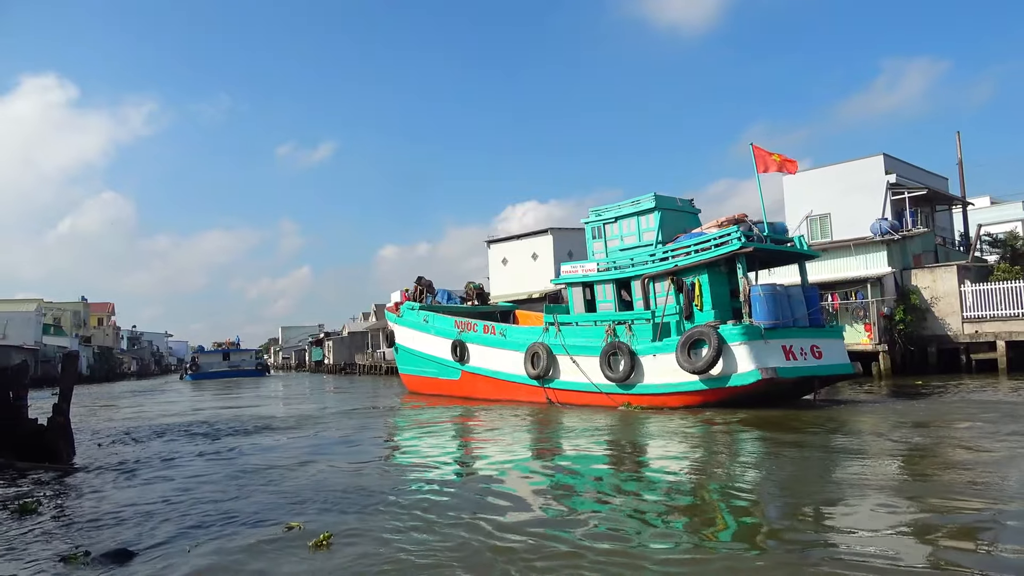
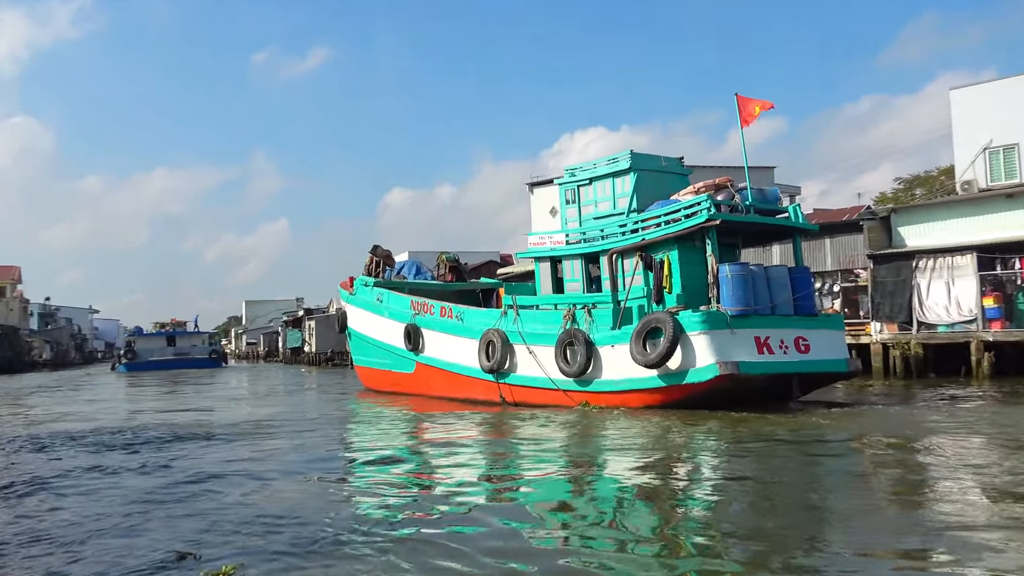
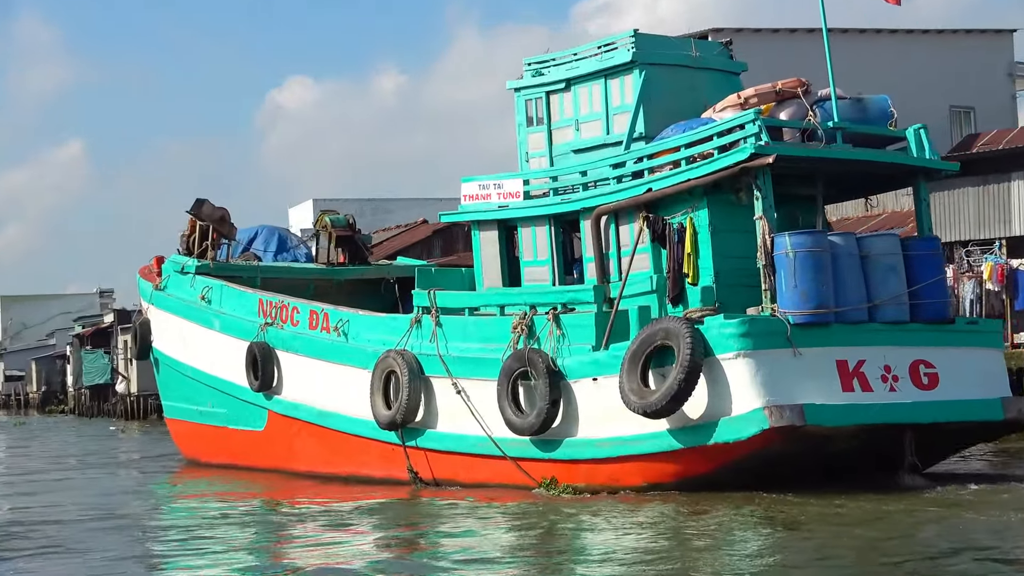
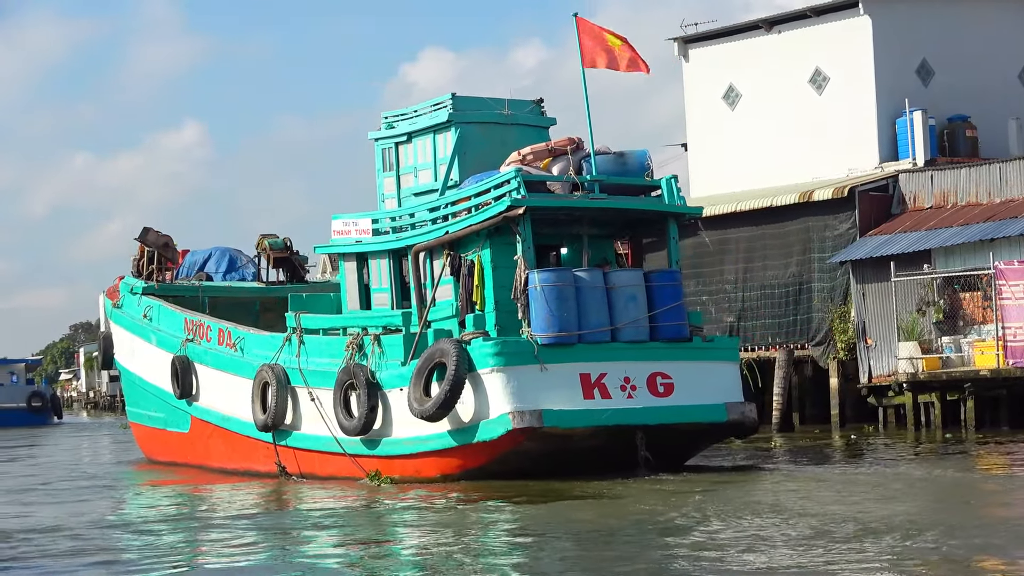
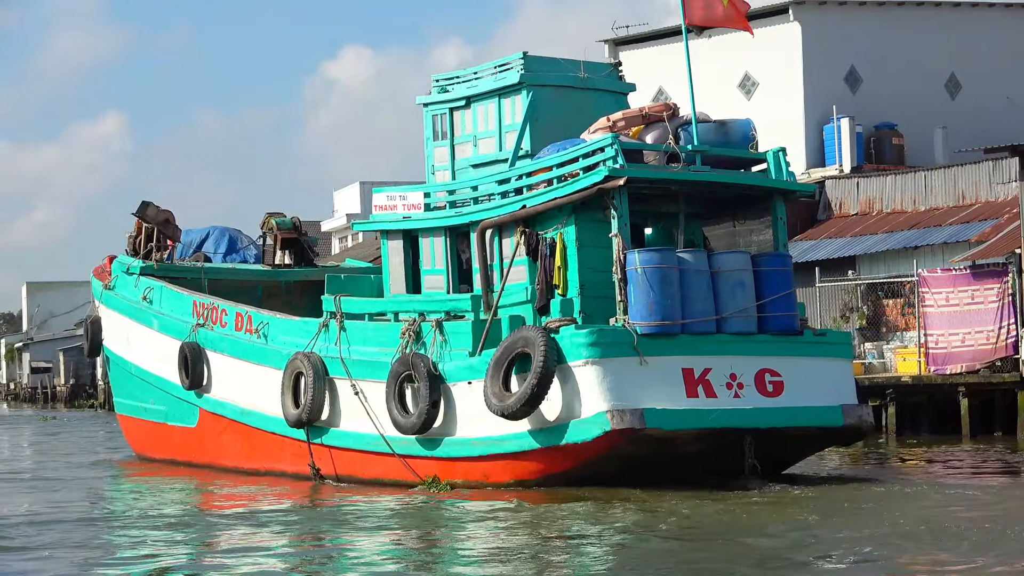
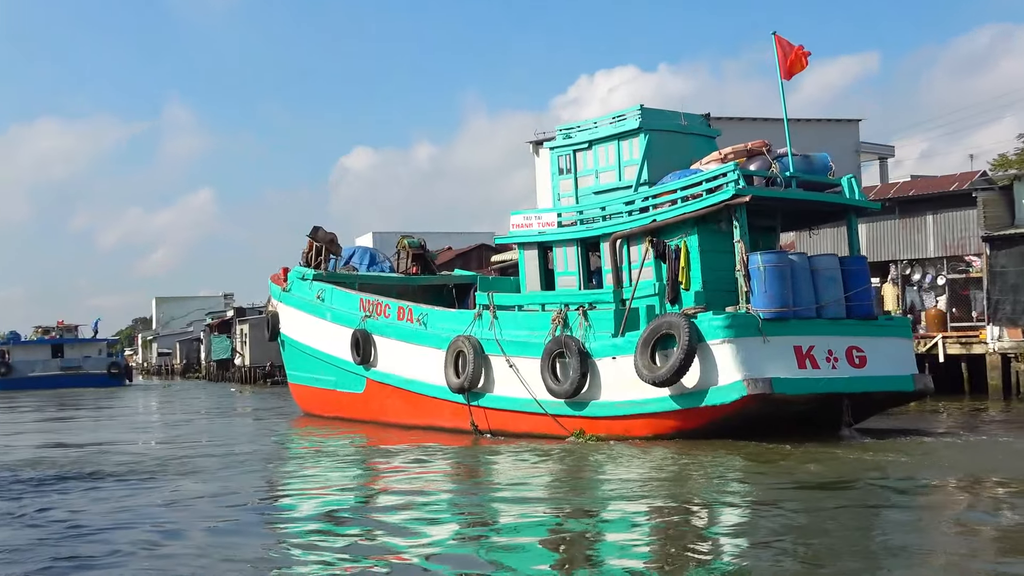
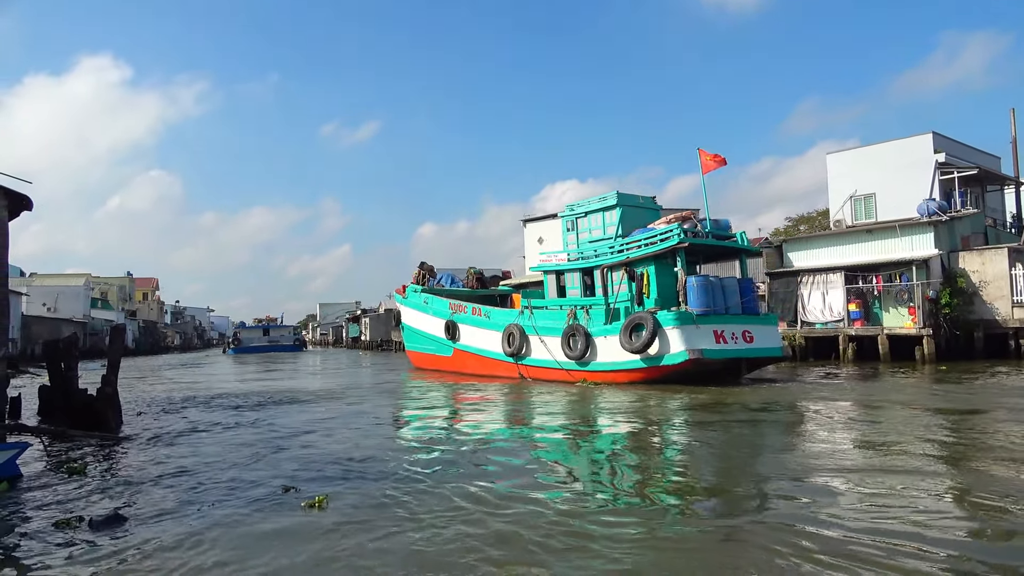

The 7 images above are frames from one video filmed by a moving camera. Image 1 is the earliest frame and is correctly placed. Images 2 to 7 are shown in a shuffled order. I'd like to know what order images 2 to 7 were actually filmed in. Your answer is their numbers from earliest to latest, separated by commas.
7, 2, 6, 3, 5, 4
